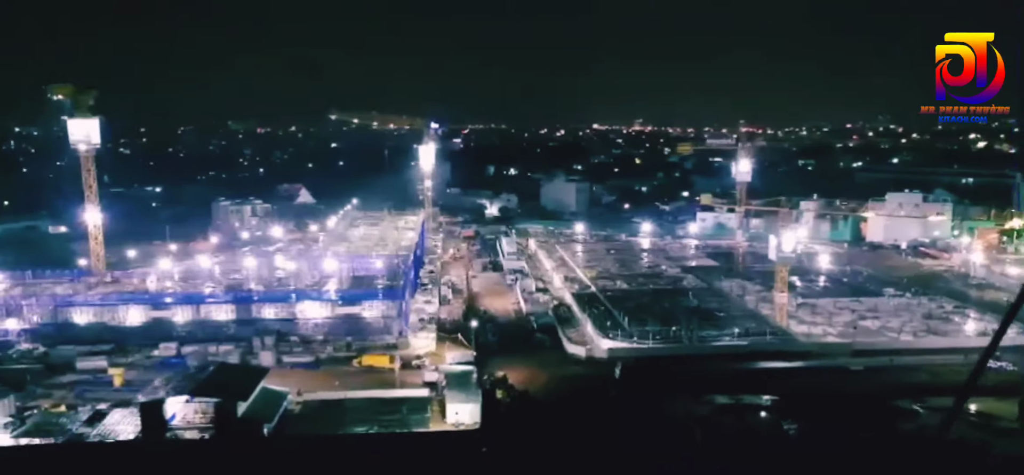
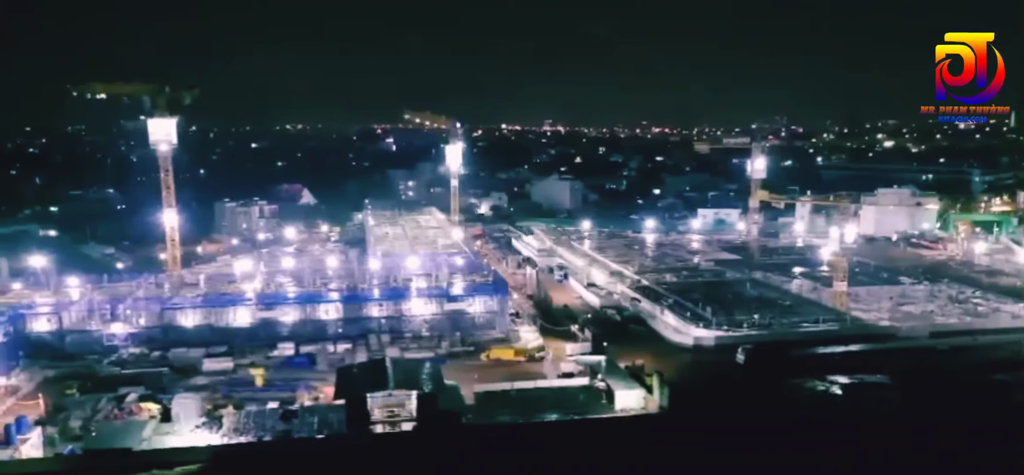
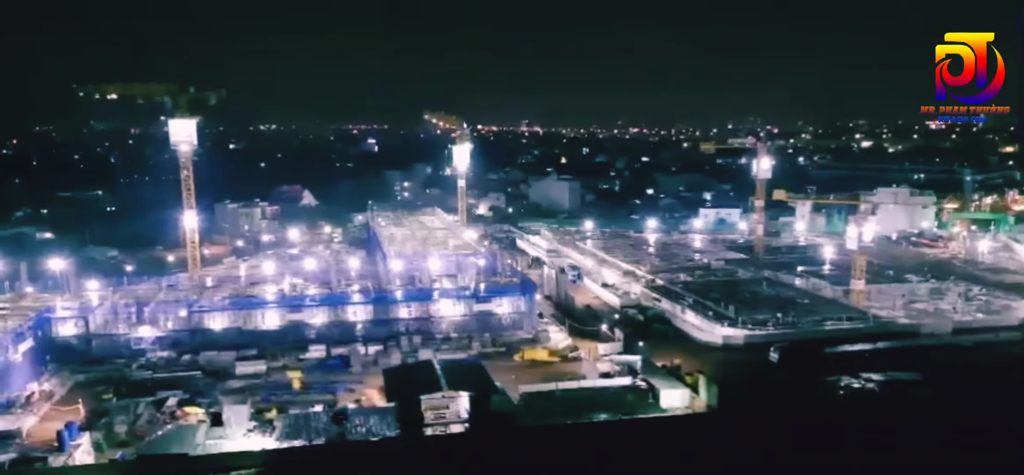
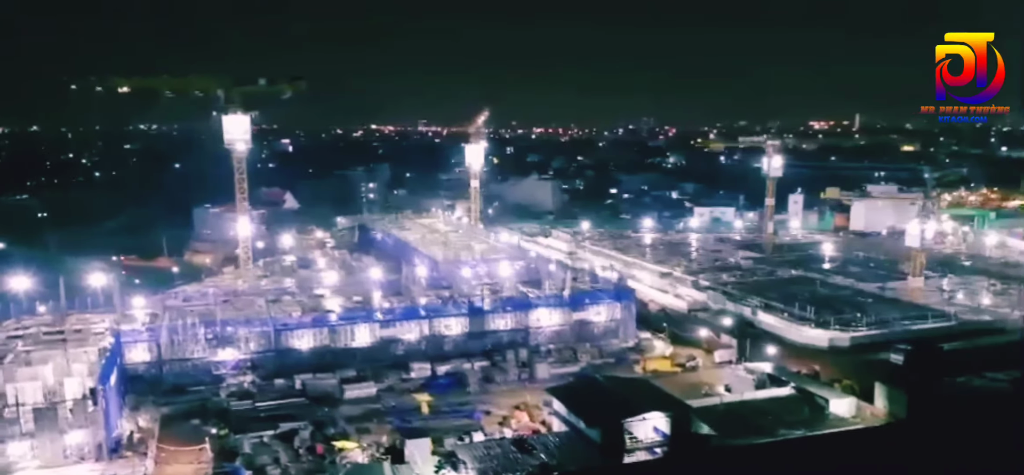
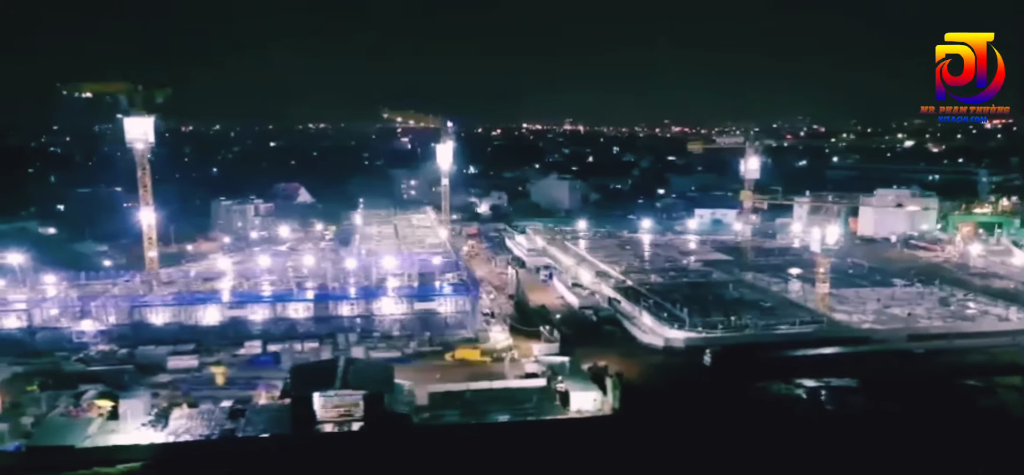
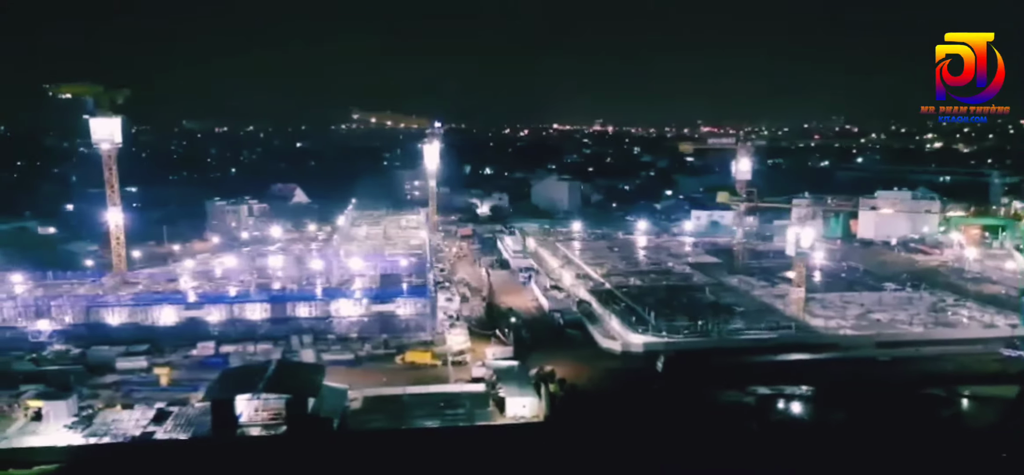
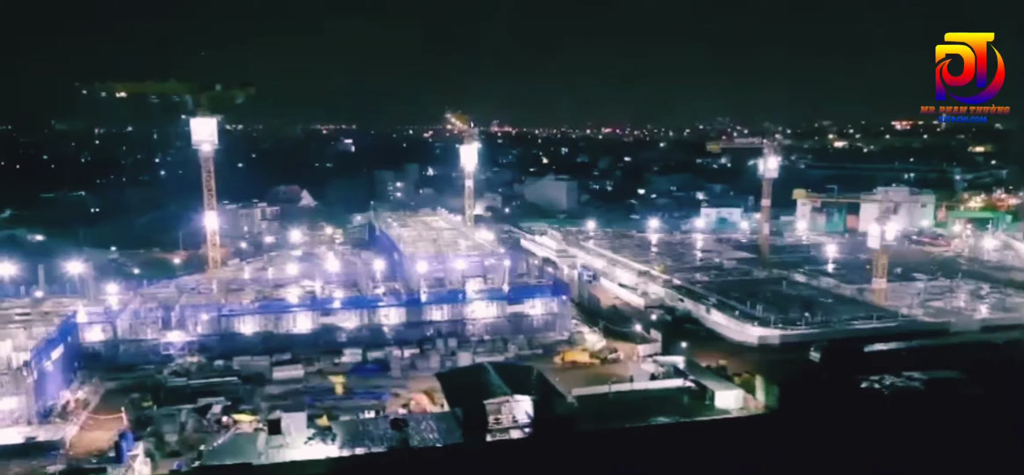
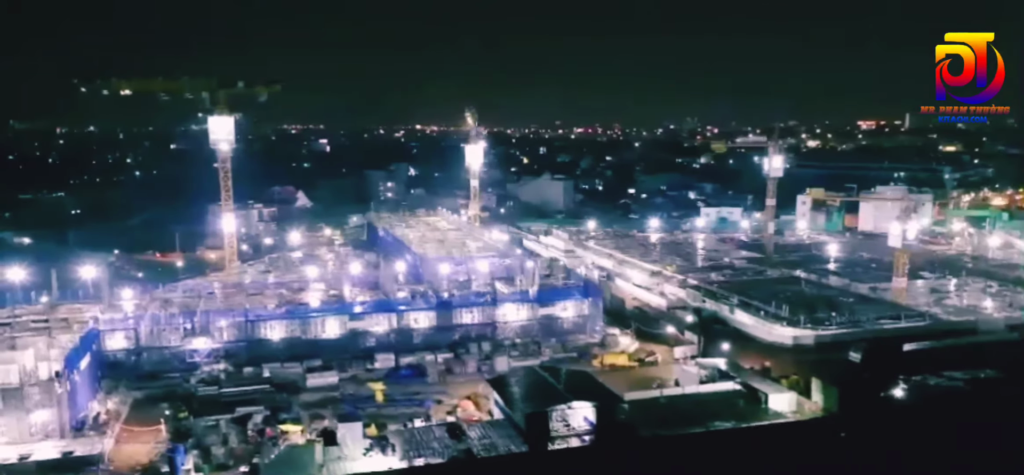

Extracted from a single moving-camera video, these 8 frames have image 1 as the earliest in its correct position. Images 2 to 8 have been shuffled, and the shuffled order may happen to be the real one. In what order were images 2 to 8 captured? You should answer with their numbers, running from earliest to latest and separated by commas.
6, 5, 2, 3, 7, 8, 4
